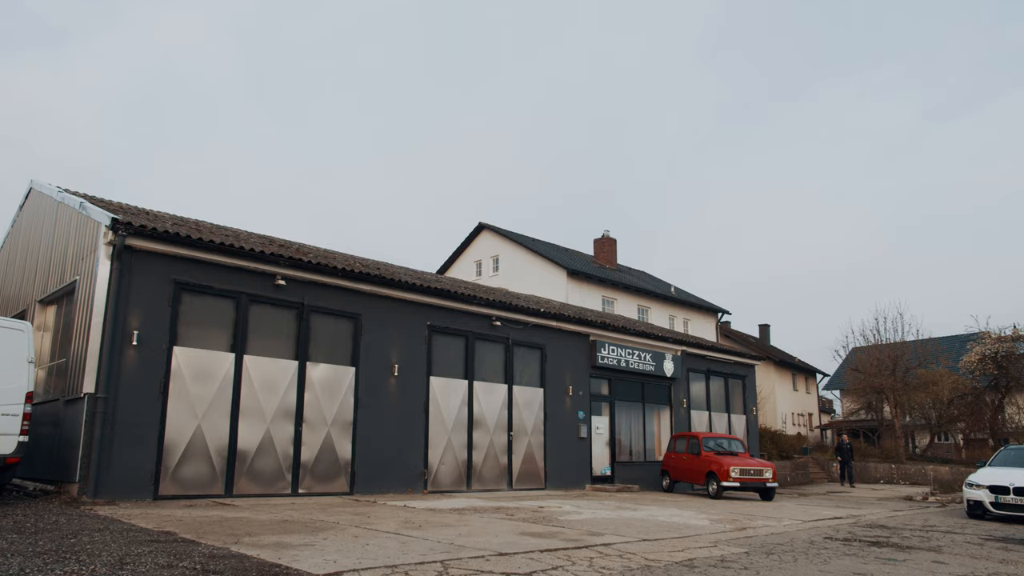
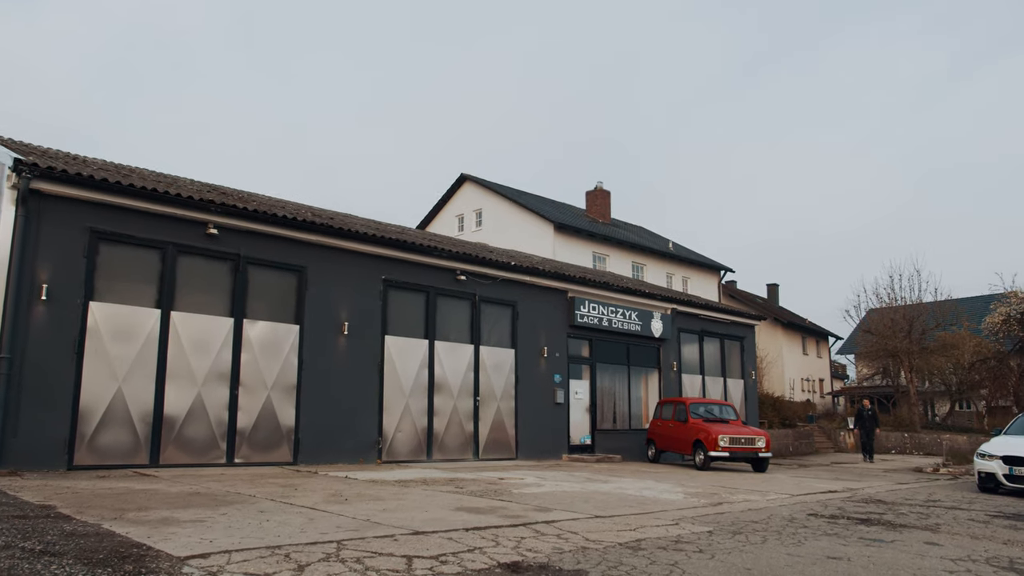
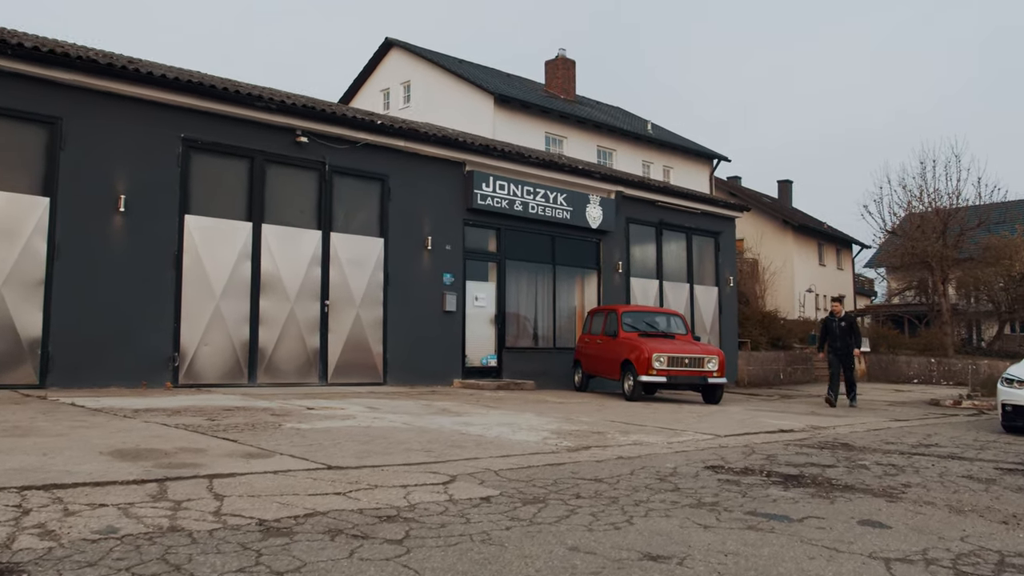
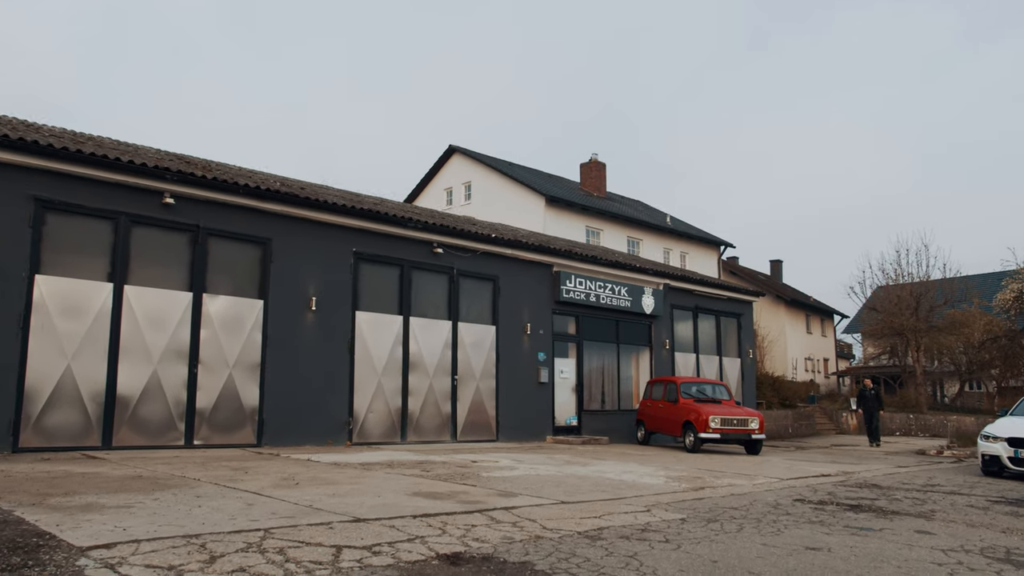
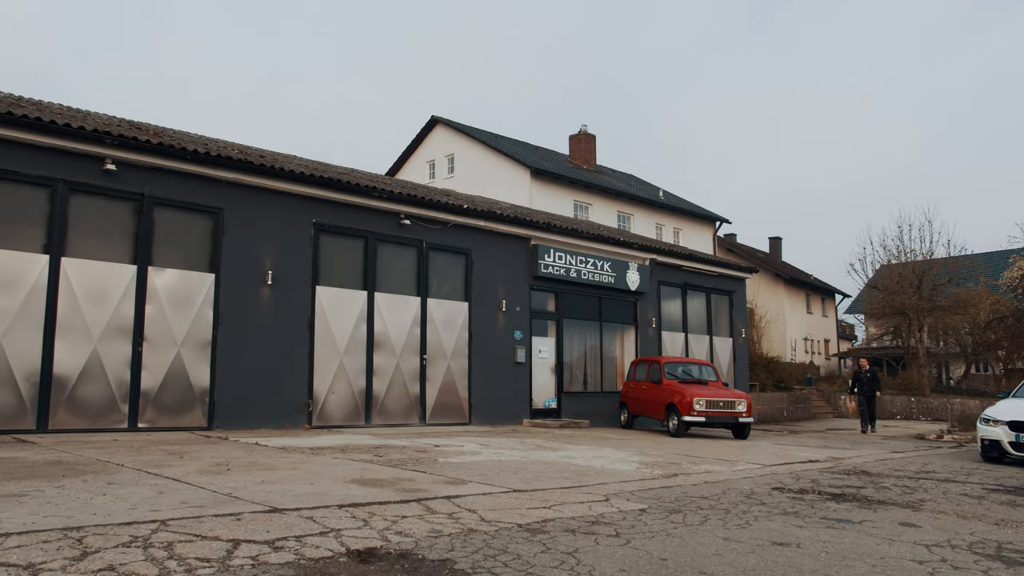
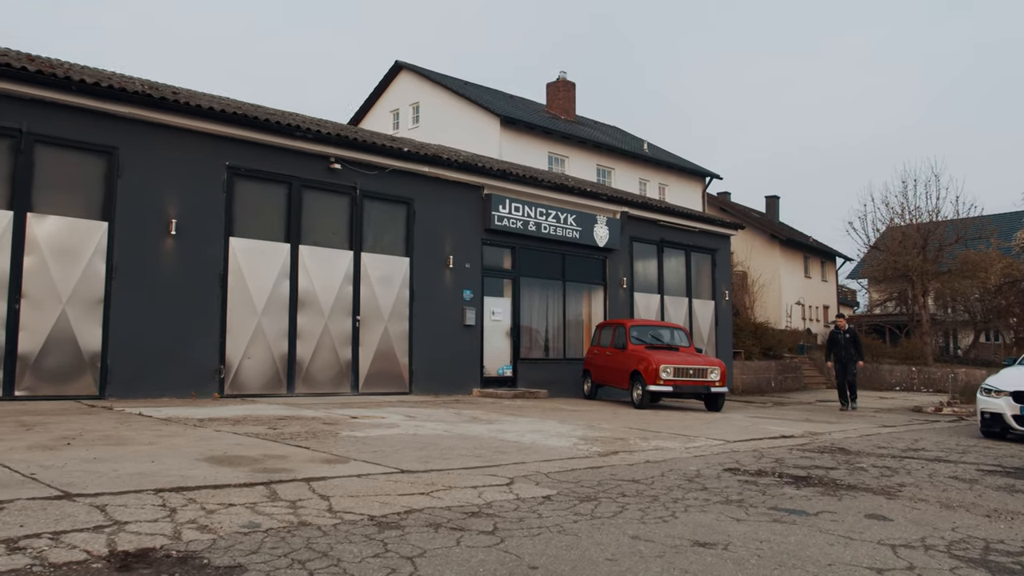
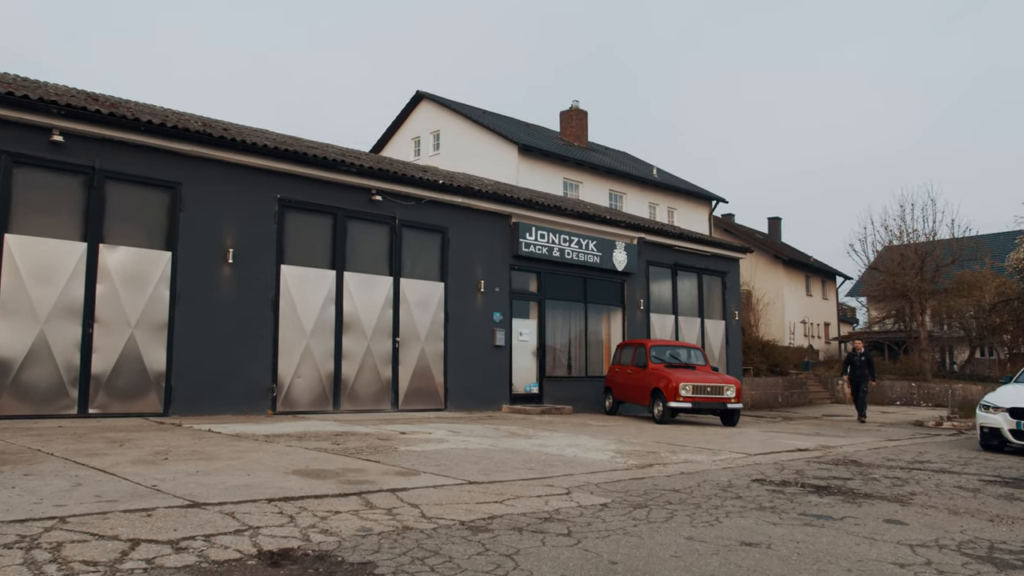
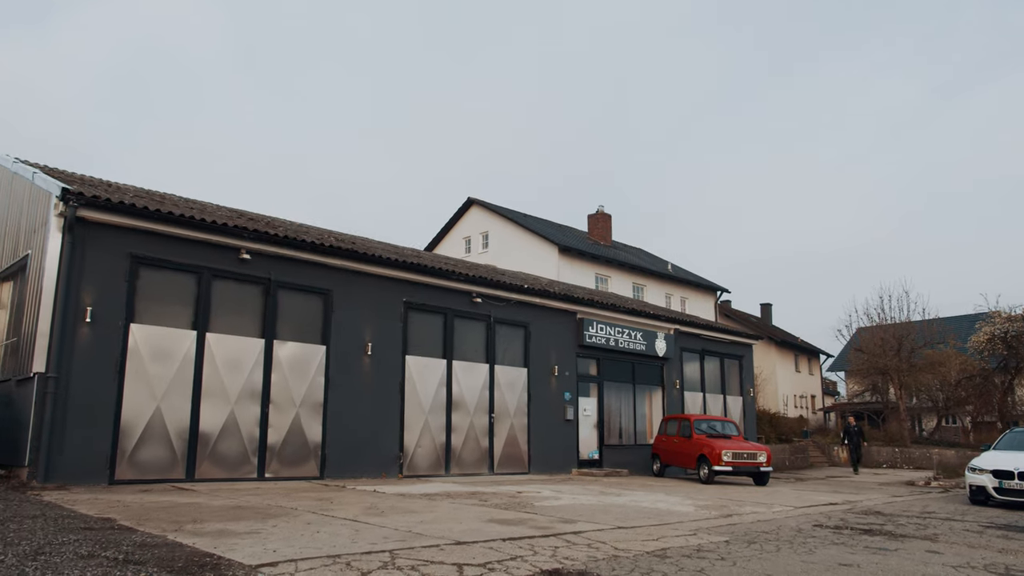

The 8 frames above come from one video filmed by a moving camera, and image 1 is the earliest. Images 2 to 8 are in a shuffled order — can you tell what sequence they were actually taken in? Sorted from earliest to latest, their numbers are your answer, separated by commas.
8, 2, 4, 5, 7, 6, 3
